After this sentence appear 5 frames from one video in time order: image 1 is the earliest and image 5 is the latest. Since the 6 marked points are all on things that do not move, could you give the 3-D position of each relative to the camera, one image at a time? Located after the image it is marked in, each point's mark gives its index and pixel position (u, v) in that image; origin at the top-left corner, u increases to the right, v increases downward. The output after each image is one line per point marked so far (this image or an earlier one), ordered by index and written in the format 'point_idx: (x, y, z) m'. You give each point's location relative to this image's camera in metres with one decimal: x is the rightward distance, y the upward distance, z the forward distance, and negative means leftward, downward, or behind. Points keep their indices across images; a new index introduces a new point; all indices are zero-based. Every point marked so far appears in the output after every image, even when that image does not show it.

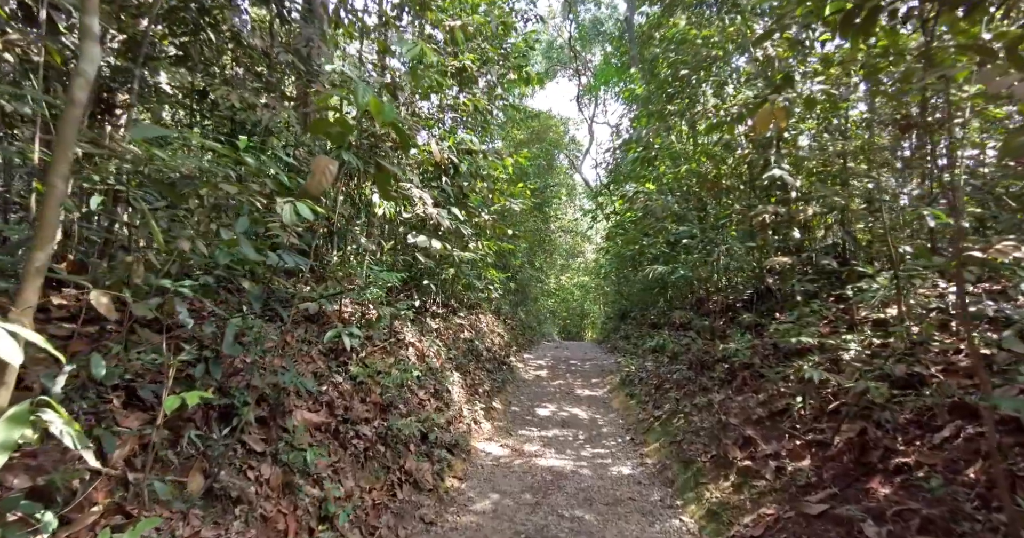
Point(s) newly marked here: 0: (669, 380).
0: (+1.8, -1.3, +6.4) m
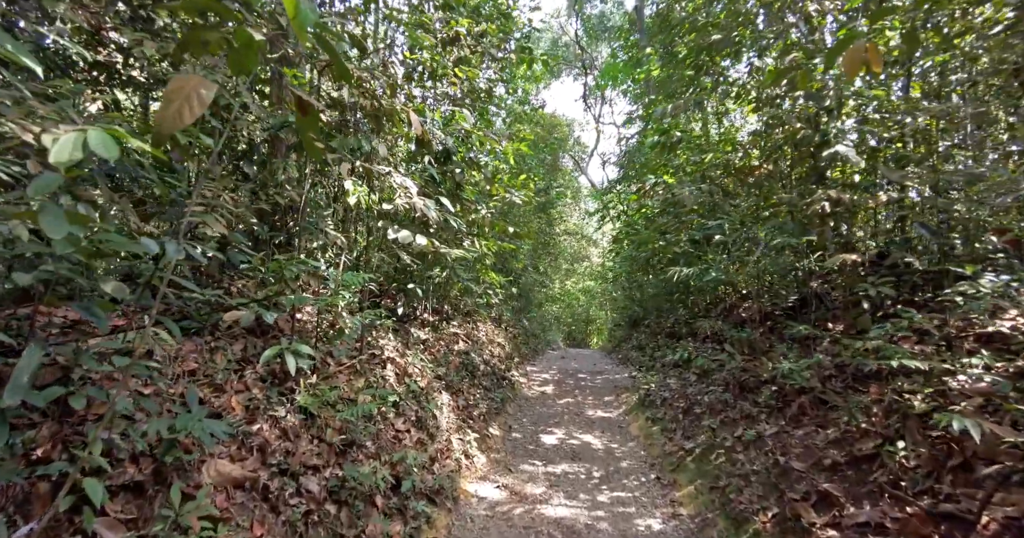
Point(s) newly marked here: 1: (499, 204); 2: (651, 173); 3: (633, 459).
0: (+1.9, -1.3, +5.4) m
1: (-0.2, +1.0, +8.3) m
2: (+2.0, +1.4, +7.9) m
3: (+1.1, -1.8, +5.2) m
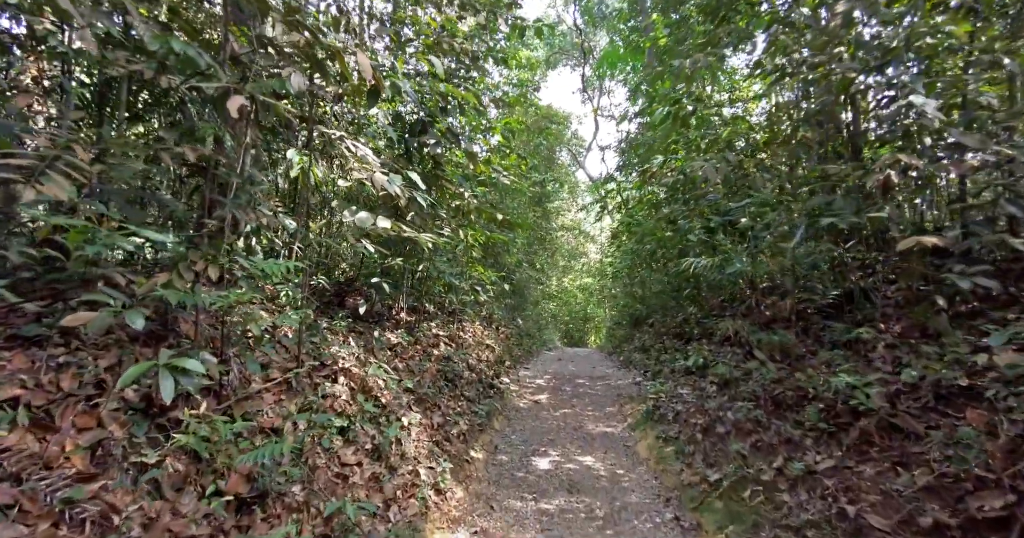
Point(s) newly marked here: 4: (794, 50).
0: (+1.7, -1.2, +4.5) m
1: (-0.3, +1.1, +7.4) m
2: (+1.8, +1.5, +6.9) m
3: (+1.0, -1.7, +4.3) m
4: (+2.5, +1.9, +4.8) m
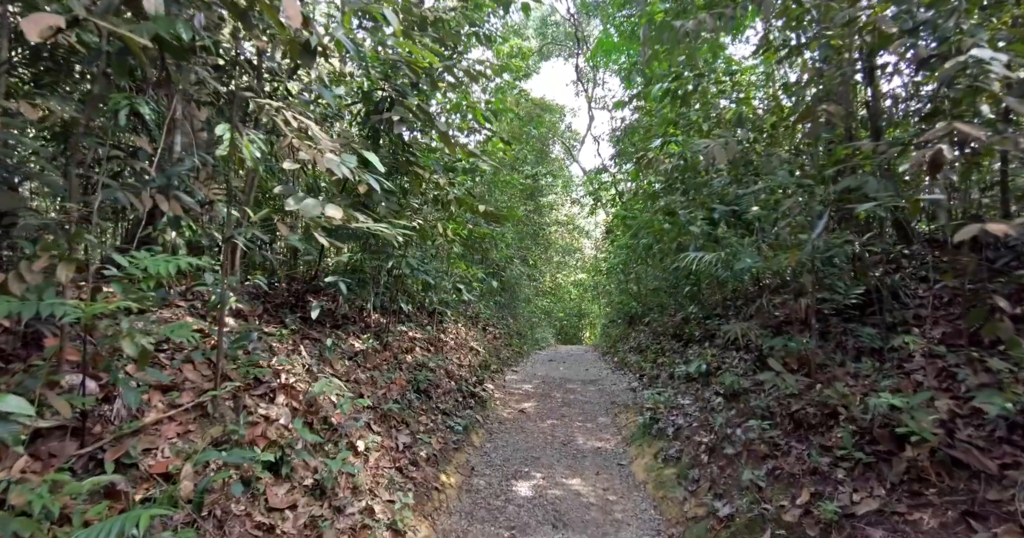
0: (+1.6, -1.2, +3.9) m
1: (-0.5, +1.1, +6.7) m
2: (+1.6, +1.5, +6.3) m
3: (+0.9, -1.7, +3.7) m
4: (+2.3, +1.9, +4.2) m
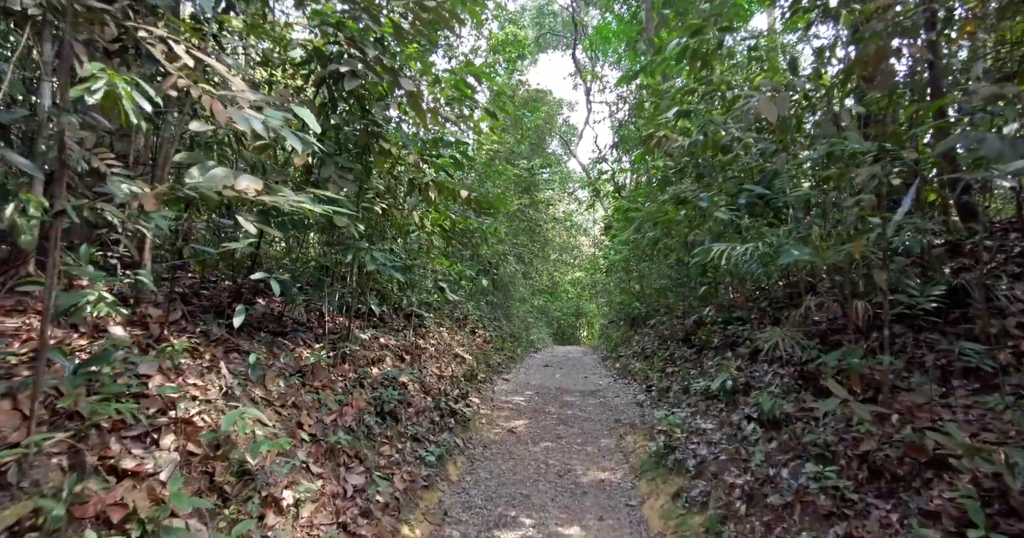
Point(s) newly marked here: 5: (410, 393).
0: (+1.4, -1.2, +3.0) m
1: (-0.7, +1.1, +5.8) m
2: (+1.5, +1.5, +5.4) m
3: (+0.7, -1.7, +2.7) m
4: (+2.2, +2.0, +3.3) m
5: (-0.9, -1.1, +4.8) m
